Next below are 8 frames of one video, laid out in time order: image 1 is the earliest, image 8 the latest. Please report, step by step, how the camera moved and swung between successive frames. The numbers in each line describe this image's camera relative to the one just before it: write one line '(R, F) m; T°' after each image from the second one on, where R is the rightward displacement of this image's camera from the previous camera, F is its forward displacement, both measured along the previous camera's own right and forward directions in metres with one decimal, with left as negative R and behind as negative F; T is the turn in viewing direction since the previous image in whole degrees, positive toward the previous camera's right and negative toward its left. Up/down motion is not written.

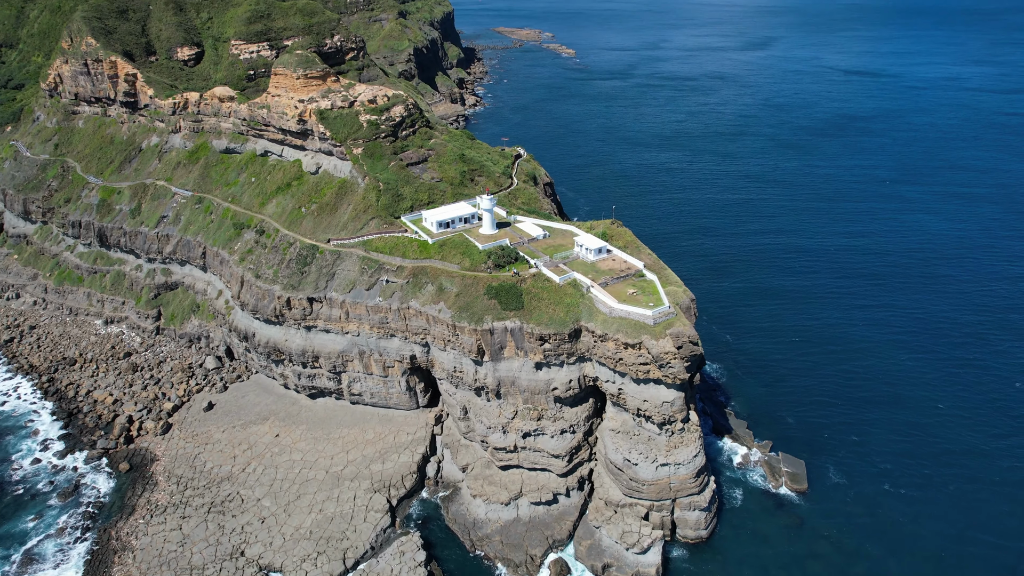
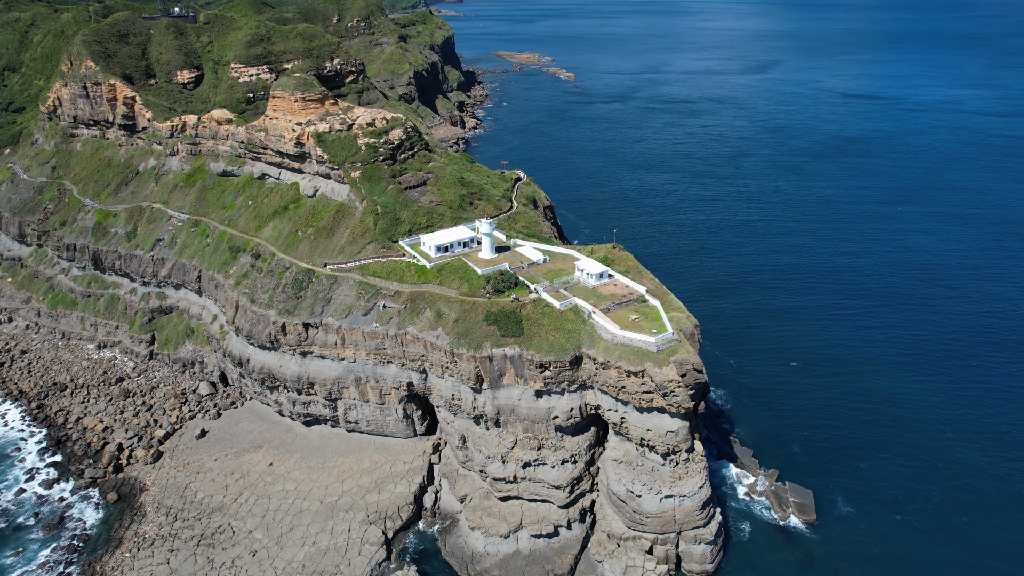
(+1.1, +1.7) m; -1°
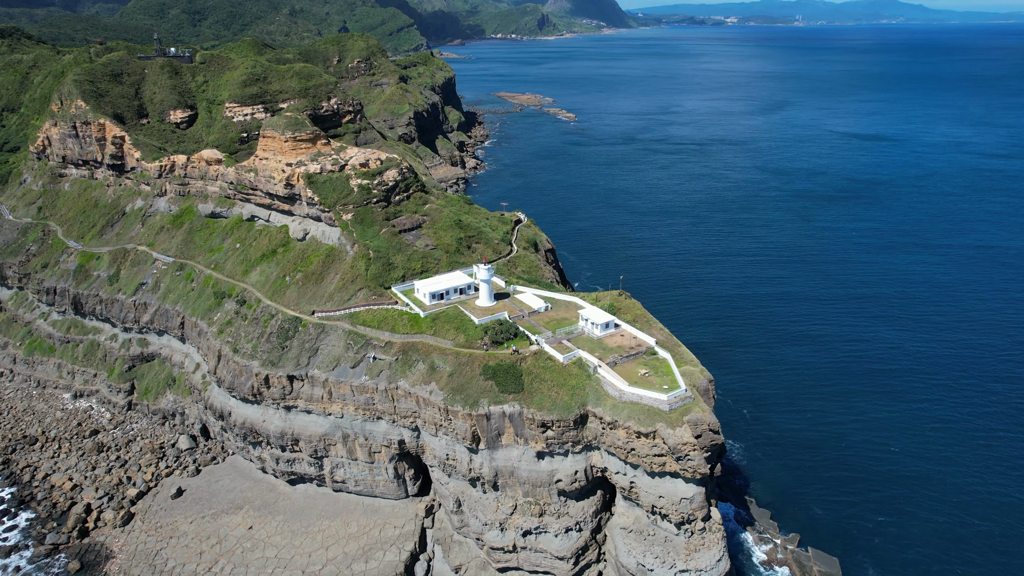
(+2.3, +5.4) m; -2°
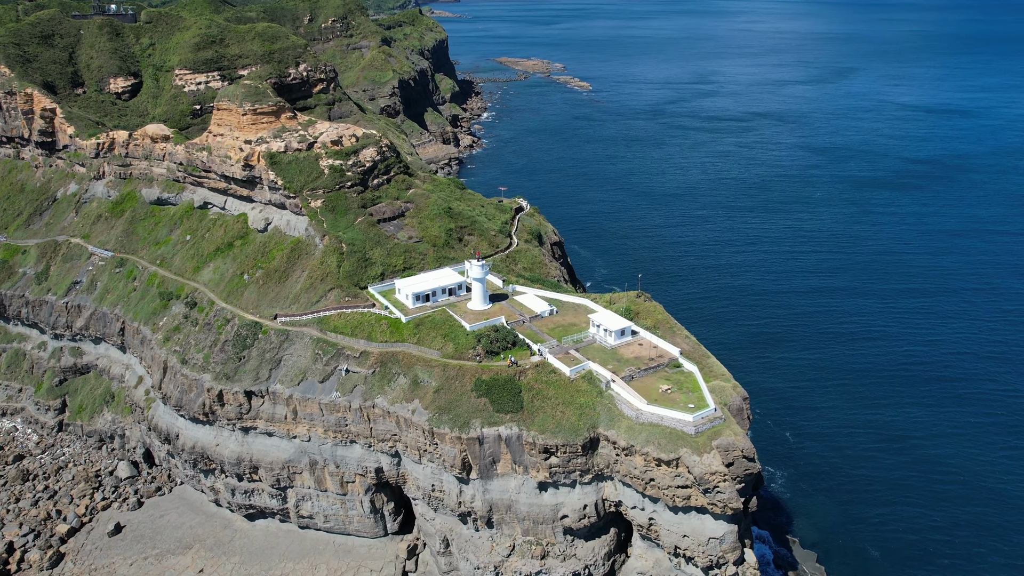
(0.0, +10.2) m; 0°
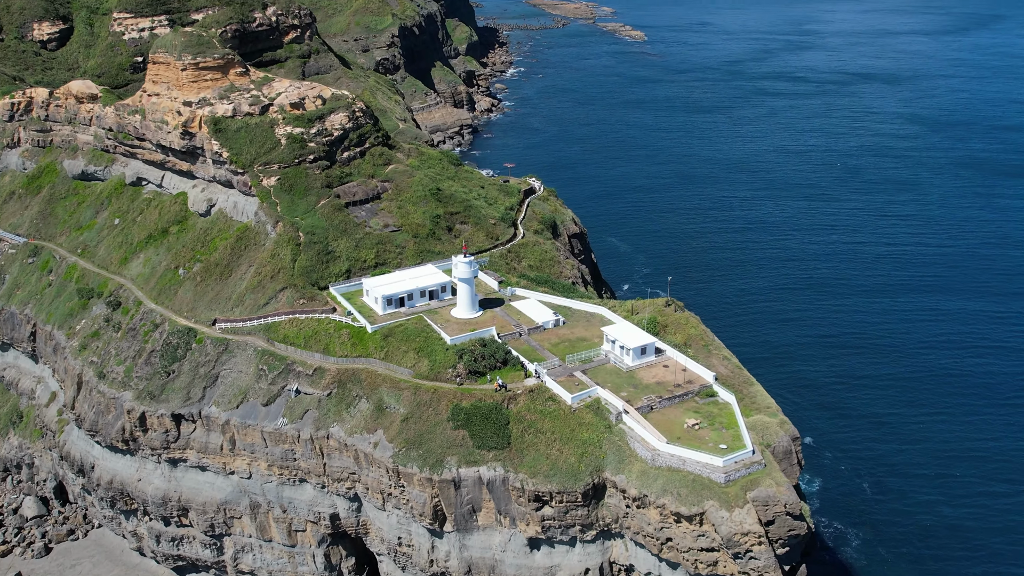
(+3.0, +11.8) m; -3°
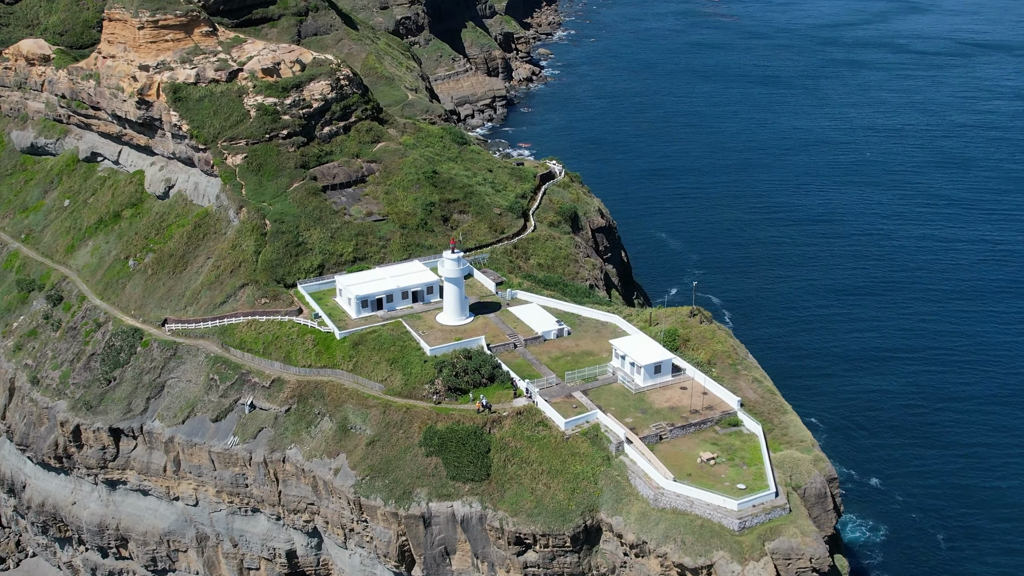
(+2.7, +7.3) m; -4°
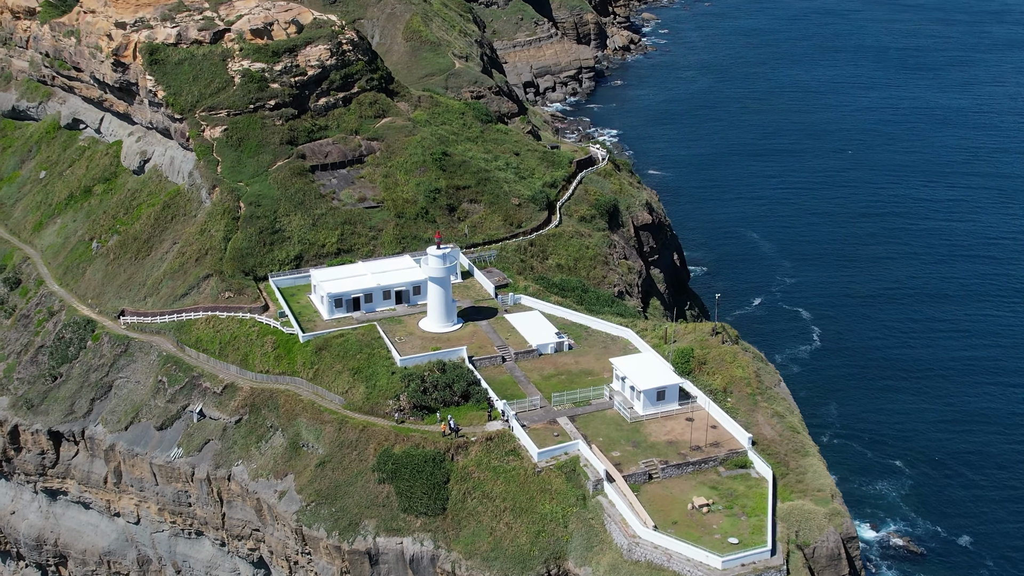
(+3.4, +5.7) m; -6°
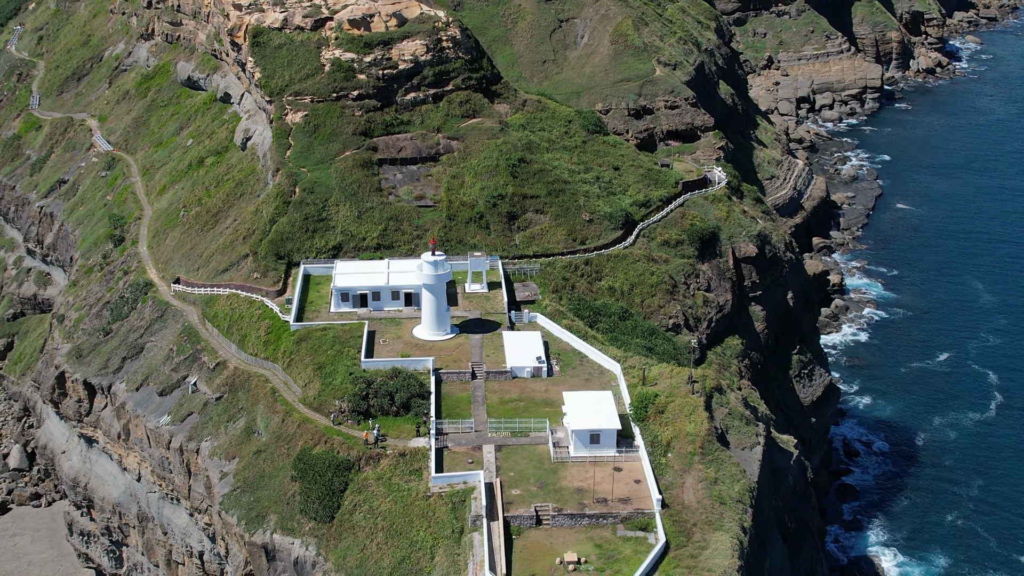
(+9.6, +2.7) m; -17°
